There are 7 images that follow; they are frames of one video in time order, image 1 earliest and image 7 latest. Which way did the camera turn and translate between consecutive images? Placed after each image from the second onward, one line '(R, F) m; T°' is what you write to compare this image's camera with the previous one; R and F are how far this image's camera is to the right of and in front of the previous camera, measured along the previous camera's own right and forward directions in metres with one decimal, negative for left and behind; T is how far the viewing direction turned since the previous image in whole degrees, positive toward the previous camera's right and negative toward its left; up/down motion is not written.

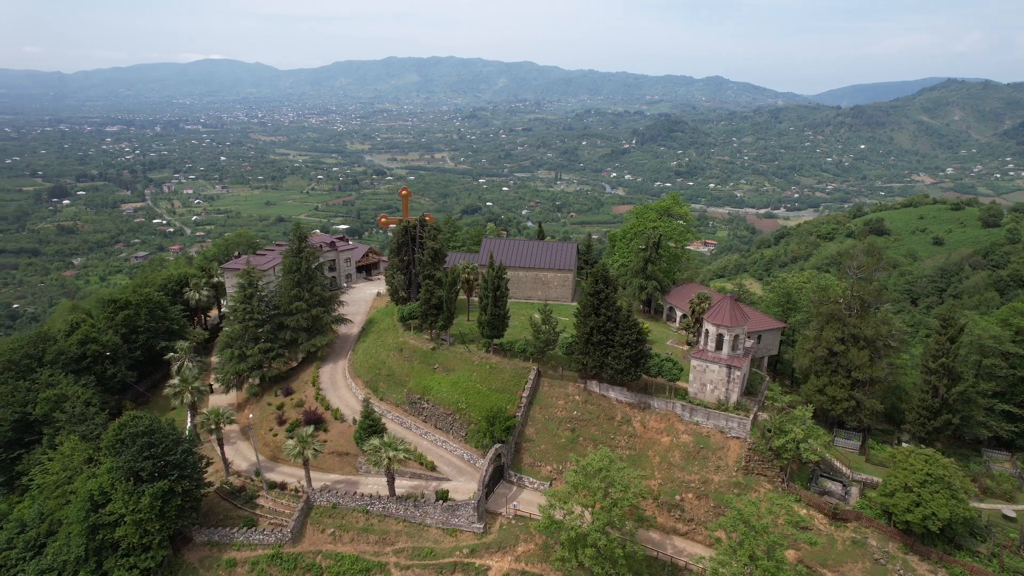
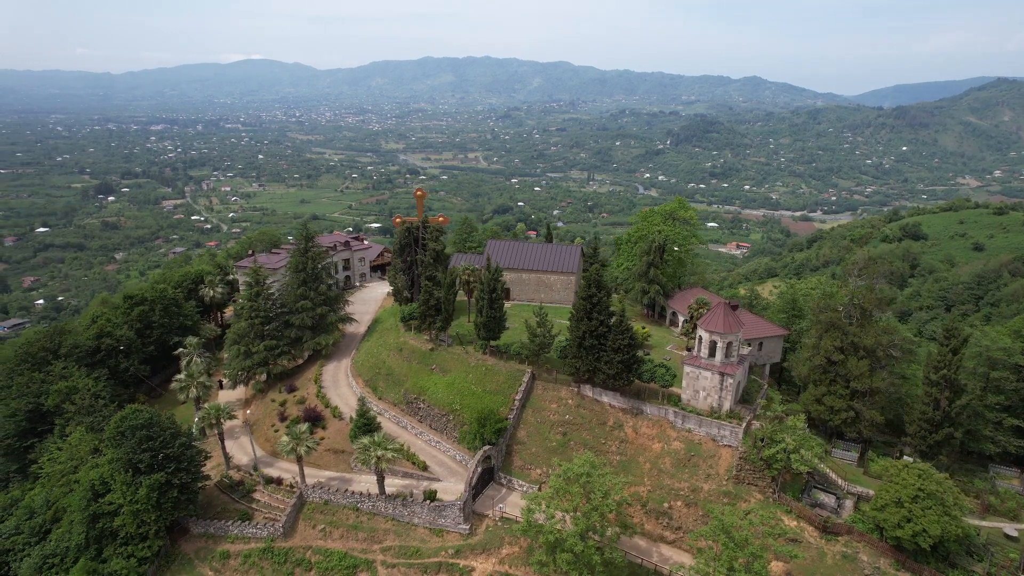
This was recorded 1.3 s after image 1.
(+2.1, 0.0) m; -3°
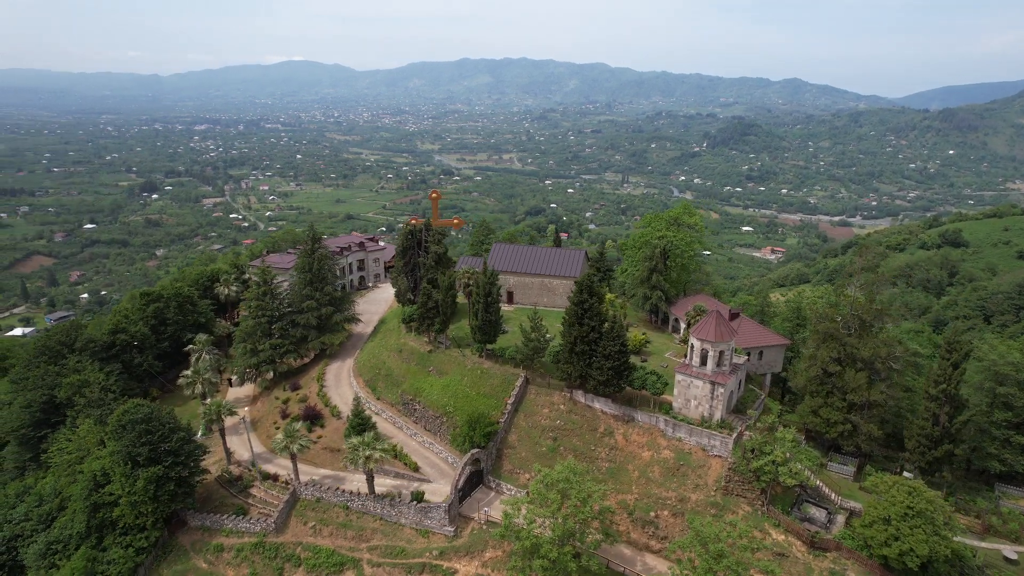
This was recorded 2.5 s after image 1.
(+2.2, 0.0) m; -3°
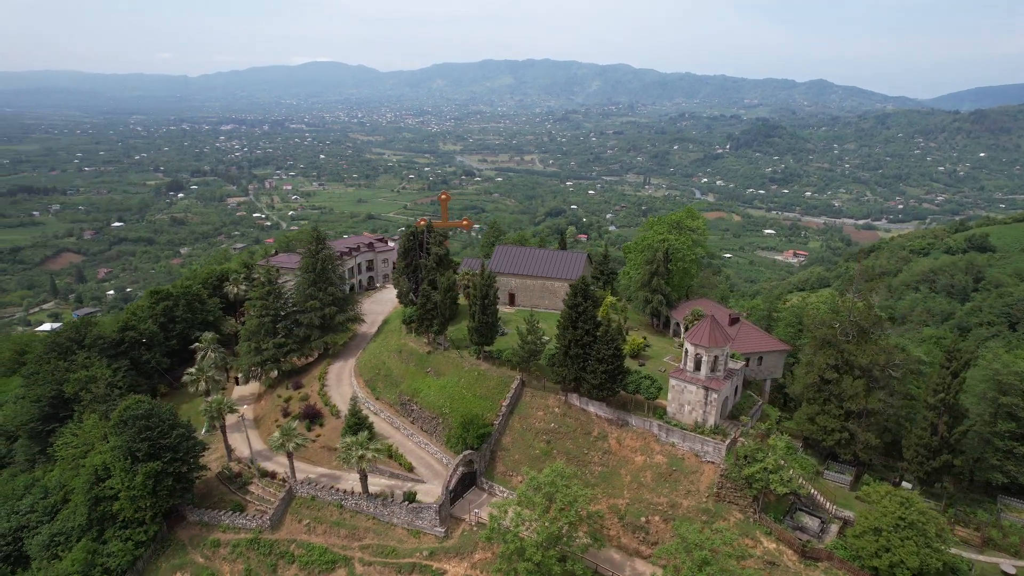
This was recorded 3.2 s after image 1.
(+1.4, 0.0) m; -2°
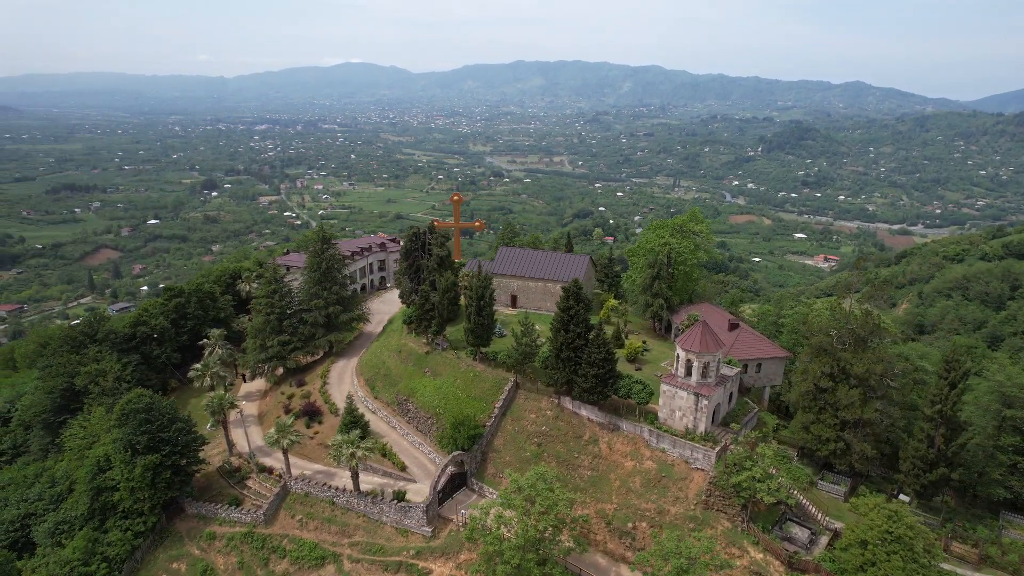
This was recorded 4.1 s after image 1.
(+1.9, 0.0) m; -2°
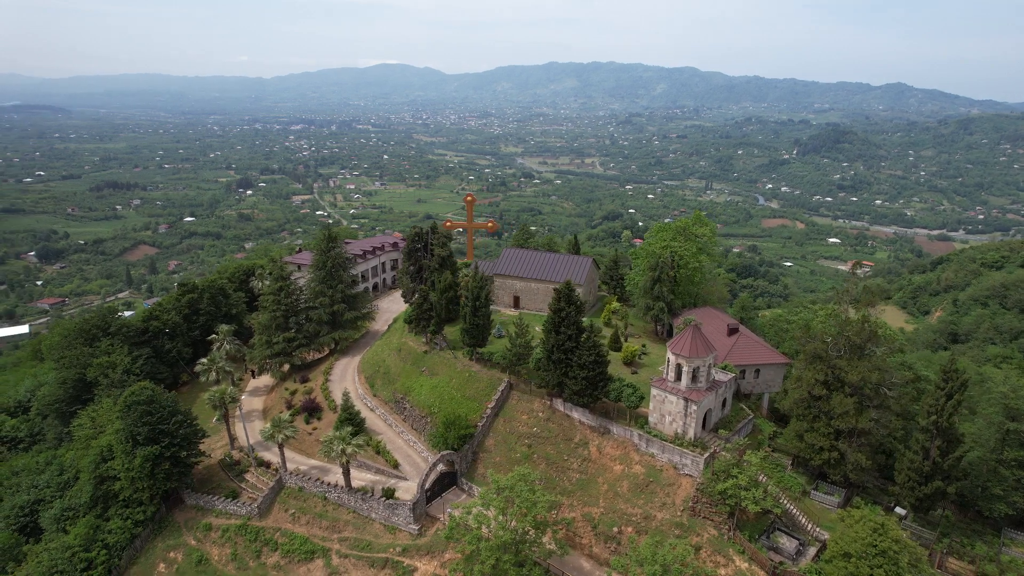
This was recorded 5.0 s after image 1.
(+2.0, 0.0) m; -3°
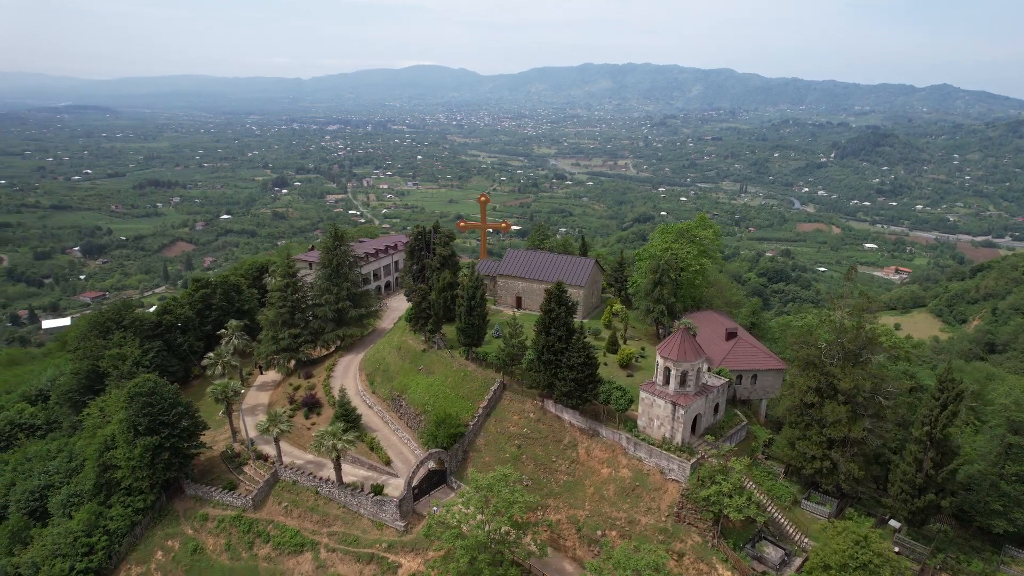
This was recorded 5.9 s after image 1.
(+2.1, 0.0) m; -3°
